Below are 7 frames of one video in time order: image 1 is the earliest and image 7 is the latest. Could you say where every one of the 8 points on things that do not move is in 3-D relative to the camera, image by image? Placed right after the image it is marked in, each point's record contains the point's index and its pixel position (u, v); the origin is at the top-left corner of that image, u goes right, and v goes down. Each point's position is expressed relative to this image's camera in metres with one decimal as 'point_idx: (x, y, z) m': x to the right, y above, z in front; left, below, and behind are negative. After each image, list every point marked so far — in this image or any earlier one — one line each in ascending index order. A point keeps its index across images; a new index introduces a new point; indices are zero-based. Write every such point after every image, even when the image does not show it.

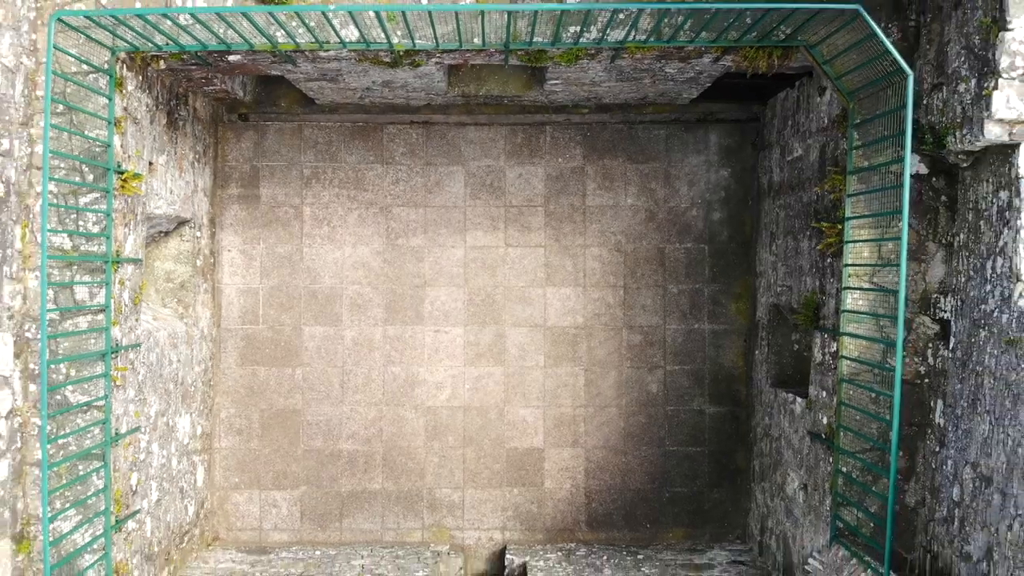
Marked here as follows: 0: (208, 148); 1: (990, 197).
0: (-2.0, +0.9, +4.4) m
1: (+2.2, +0.4, +3.0) m
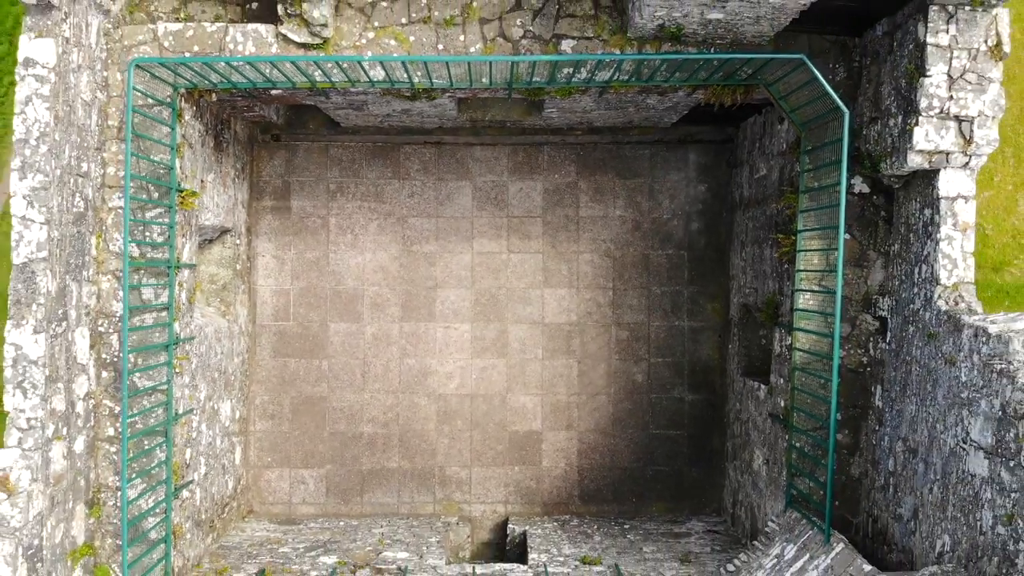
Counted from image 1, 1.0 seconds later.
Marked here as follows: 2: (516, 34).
0: (-2.0, +0.9, +4.9) m
1: (+2.2, +0.4, +3.6) m
2: (0.0, +1.5, +3.8) m
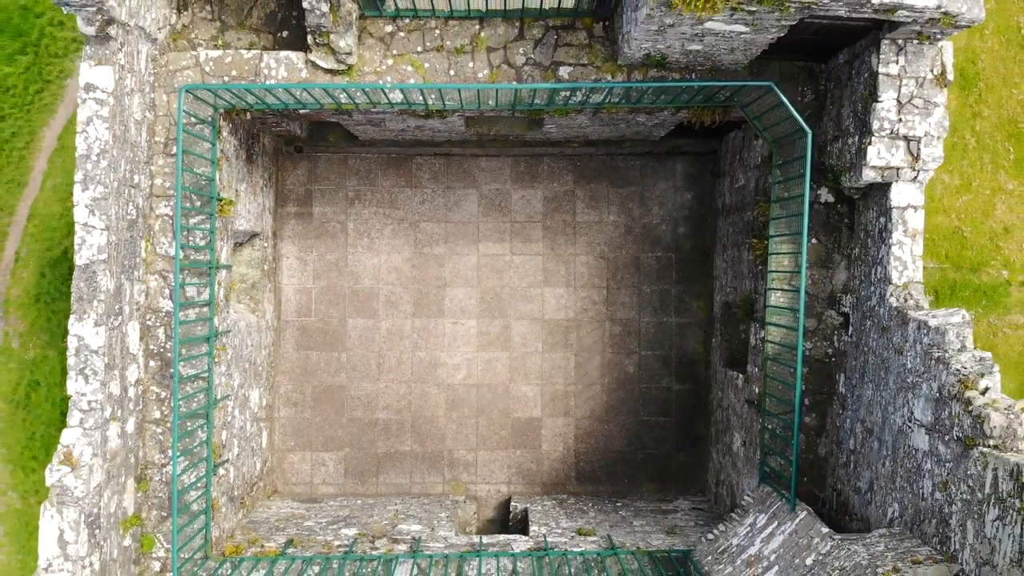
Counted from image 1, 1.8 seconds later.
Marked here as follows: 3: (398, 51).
0: (-2.0, +0.9, +5.4) m
1: (+2.3, +0.4, +4.0) m
2: (0.0, +1.5, +4.3) m
3: (-0.8, +1.6, +4.3) m
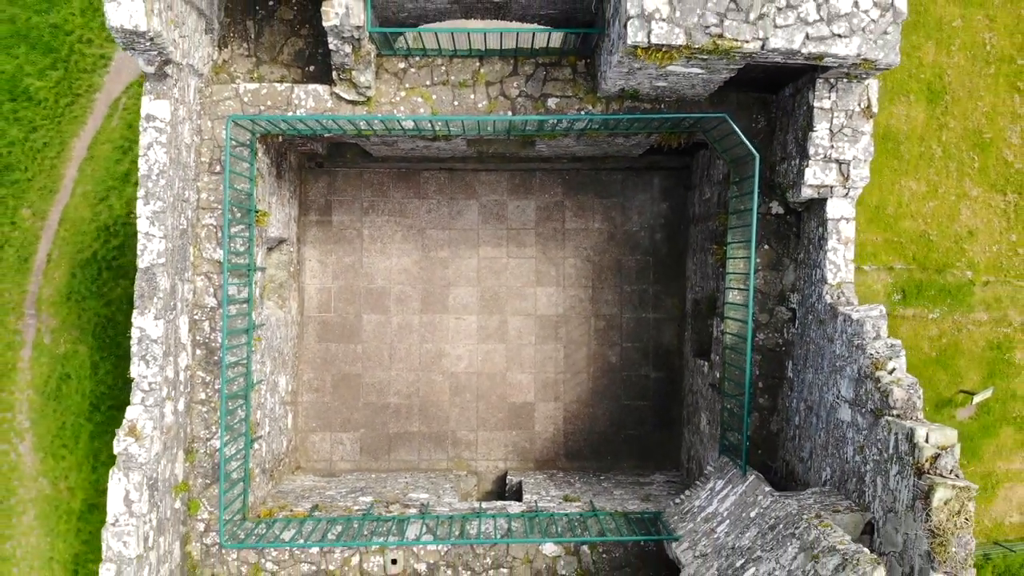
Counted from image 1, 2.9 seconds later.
0: (-2.0, +1.0, +6.1) m
1: (+2.2, +0.4, +4.8) m
2: (0.0, +1.5, +5.0) m
3: (-0.8, +1.6, +5.0) m
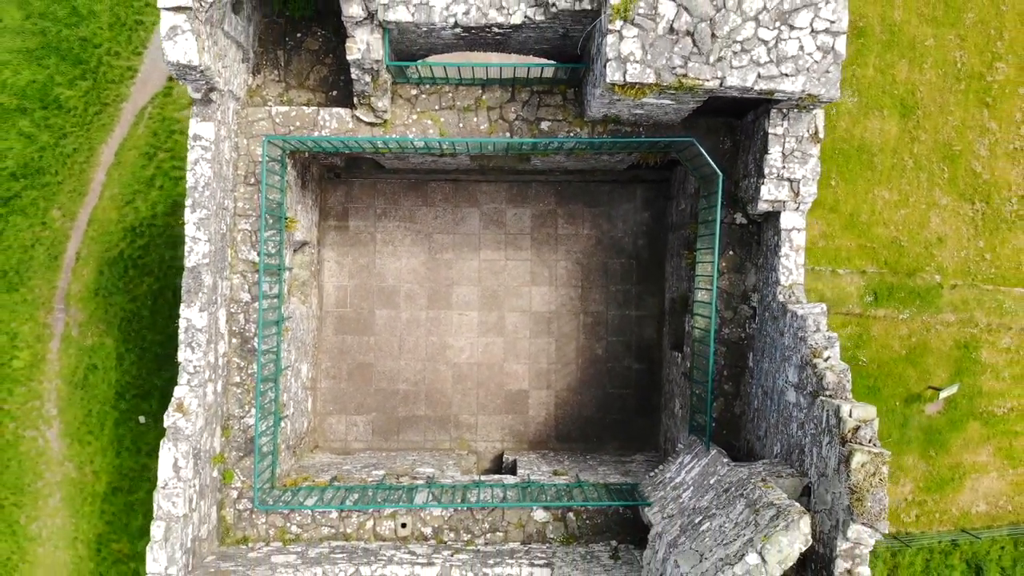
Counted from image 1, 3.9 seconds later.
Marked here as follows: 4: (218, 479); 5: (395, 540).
0: (-2.1, +1.0, +6.8) m
1: (+2.2, +0.4, +5.5) m
2: (0.0, +1.5, +5.7) m
3: (-0.8, +1.6, +5.7) m
4: (-2.6, -1.7, +5.7) m
5: (-1.0, -2.3, +5.8) m
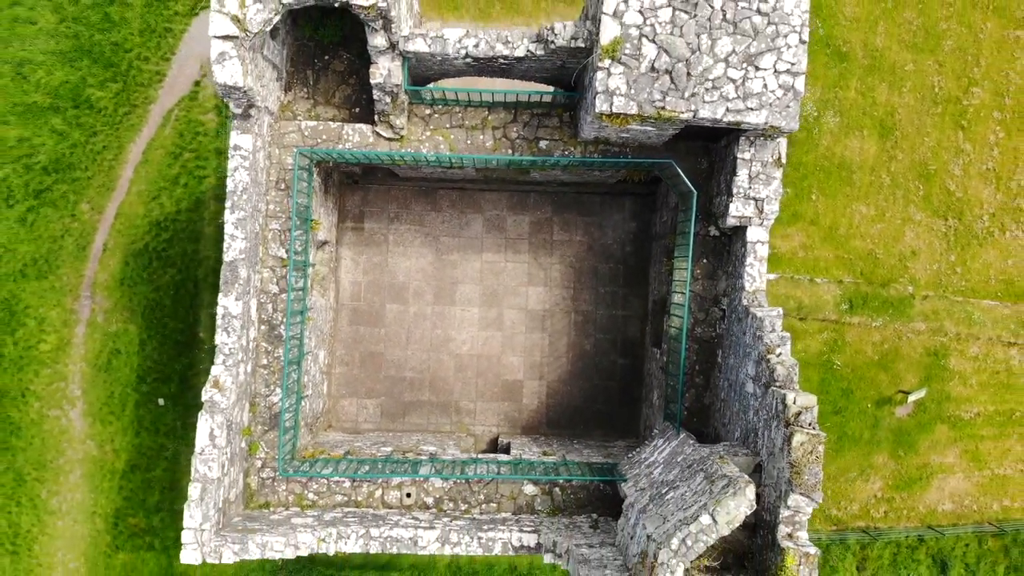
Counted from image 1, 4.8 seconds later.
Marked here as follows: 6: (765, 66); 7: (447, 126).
0: (-2.0, +1.0, +7.6) m
1: (+2.2, +0.4, +6.2) m
2: (0.0, +1.5, +6.5) m
3: (-0.8, +1.6, +6.5) m
4: (-2.7, -1.6, +6.5) m
5: (-1.1, -2.2, +6.5) m
6: (+2.1, +1.9, +5.4) m
7: (-0.7, +1.6, +6.5) m
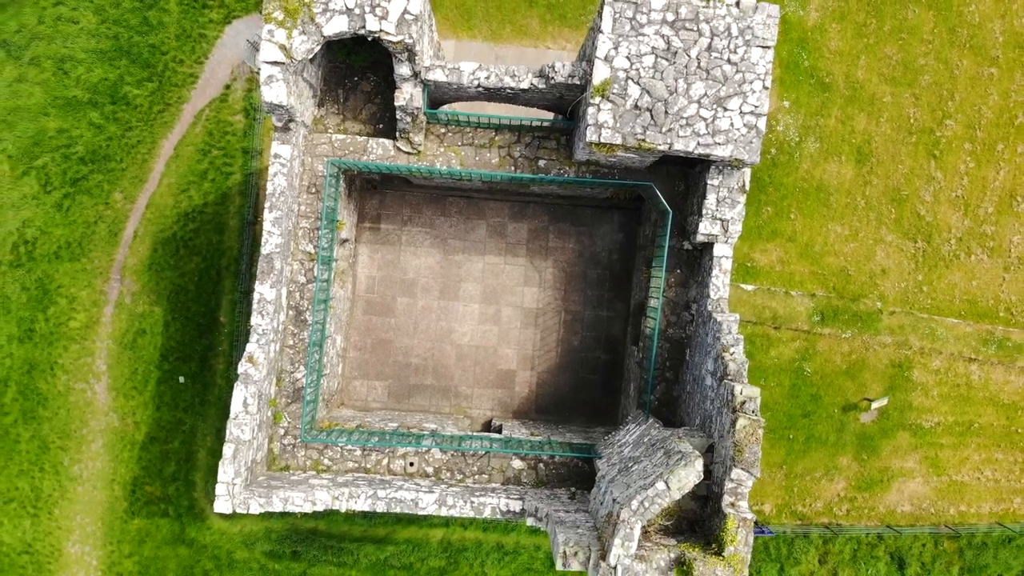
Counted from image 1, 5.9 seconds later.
0: (-2.0, +1.1, +8.5) m
1: (+2.2, +0.3, +7.2) m
2: (0.0, +1.5, +7.4) m
3: (-0.7, +1.7, +7.4) m
4: (-2.8, -1.5, +7.4) m
5: (-1.3, -2.2, +7.5) m
6: (+2.2, +1.8, +6.4) m
7: (-0.6, +1.7, +7.4) m
